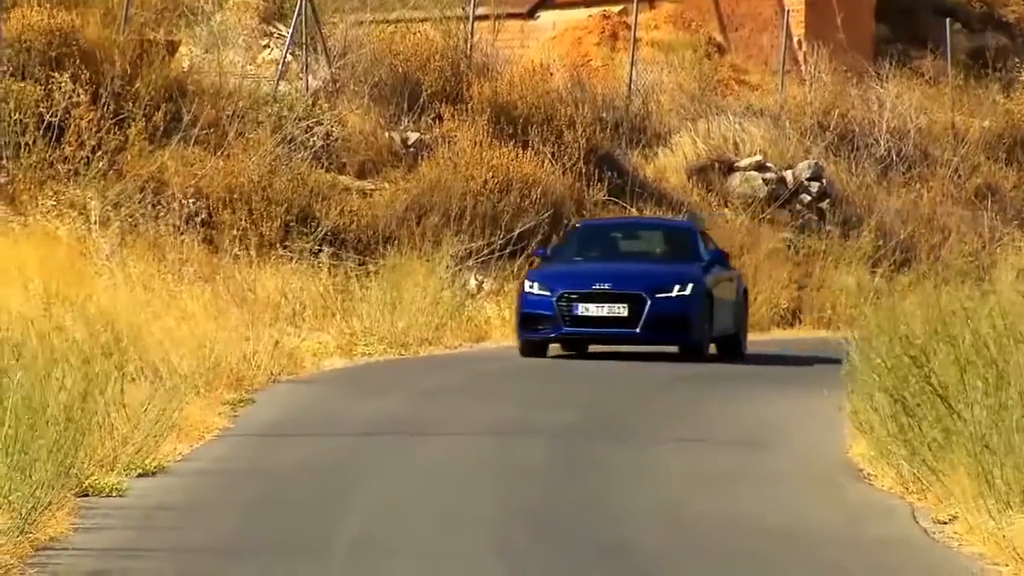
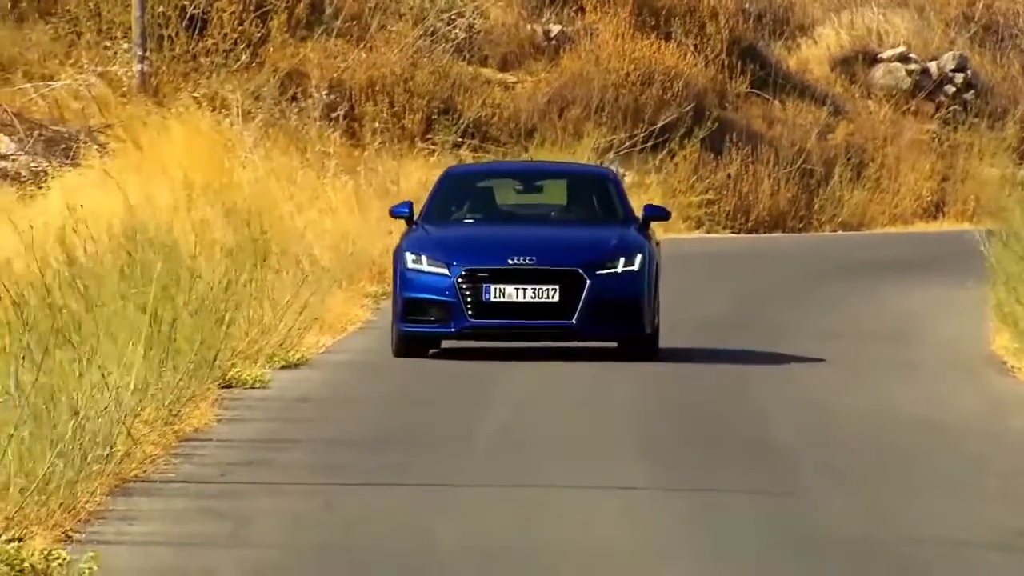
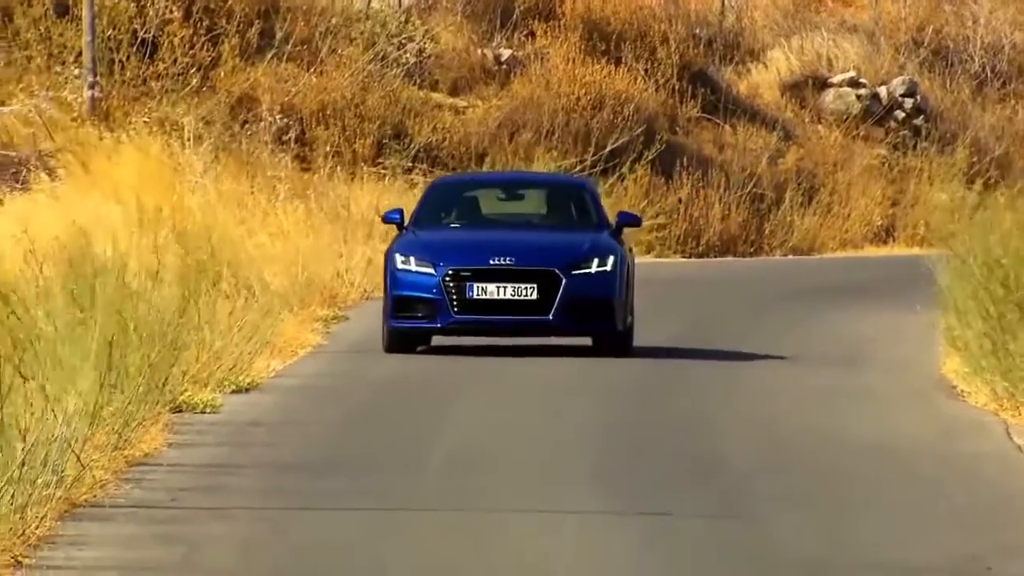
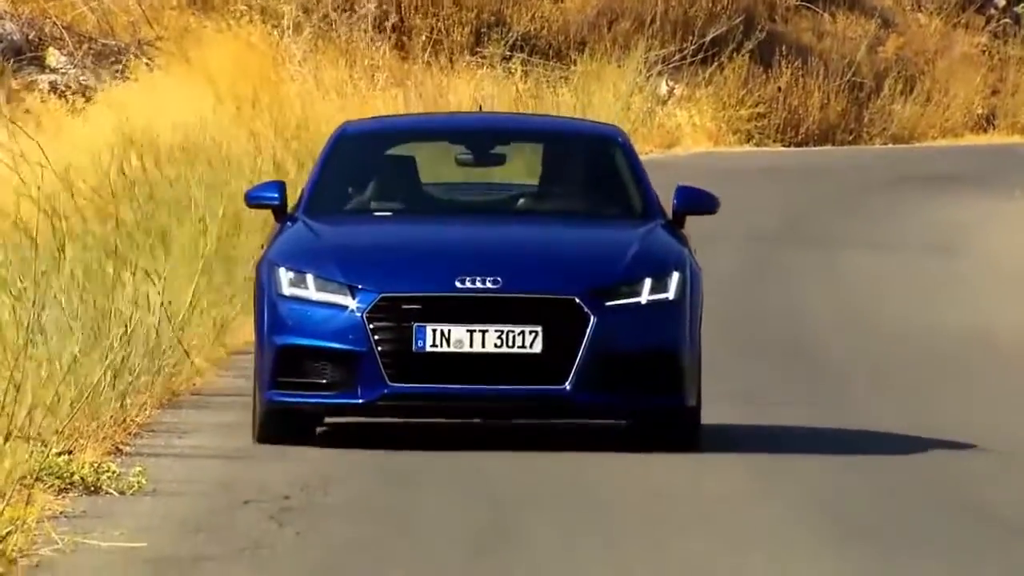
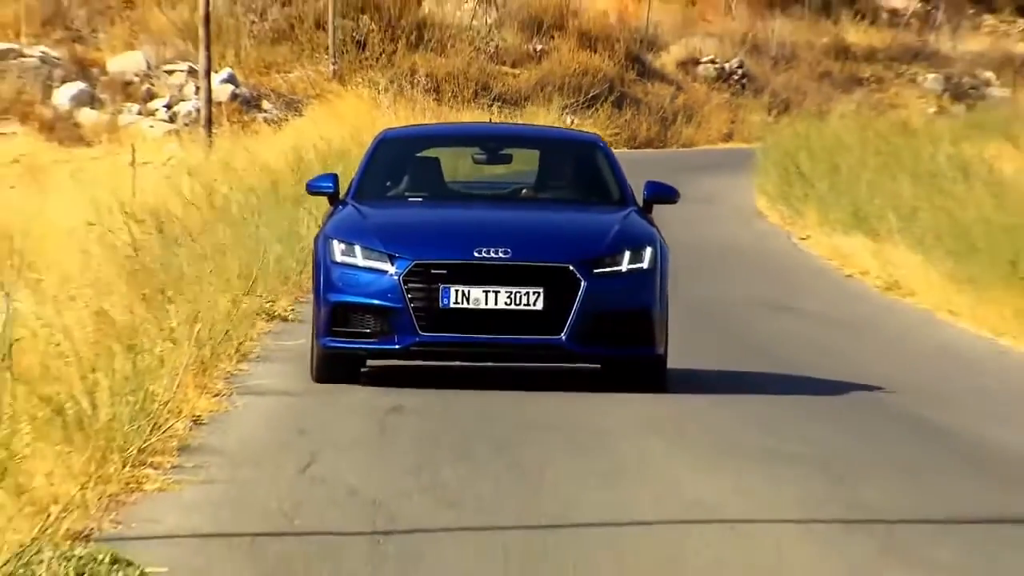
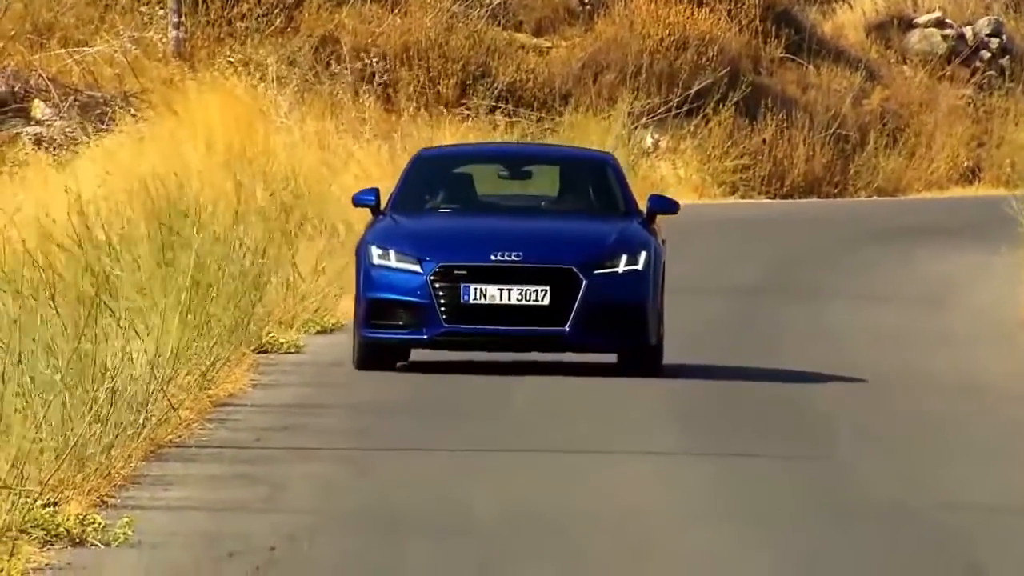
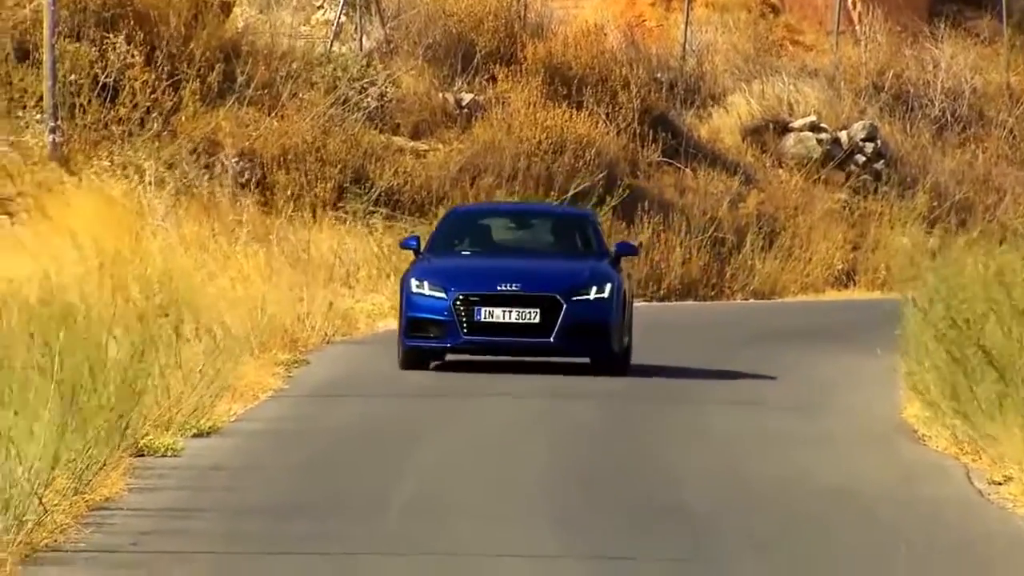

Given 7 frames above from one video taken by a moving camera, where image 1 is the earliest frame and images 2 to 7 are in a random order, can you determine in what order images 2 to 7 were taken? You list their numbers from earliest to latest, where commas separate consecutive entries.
7, 3, 2, 6, 4, 5
